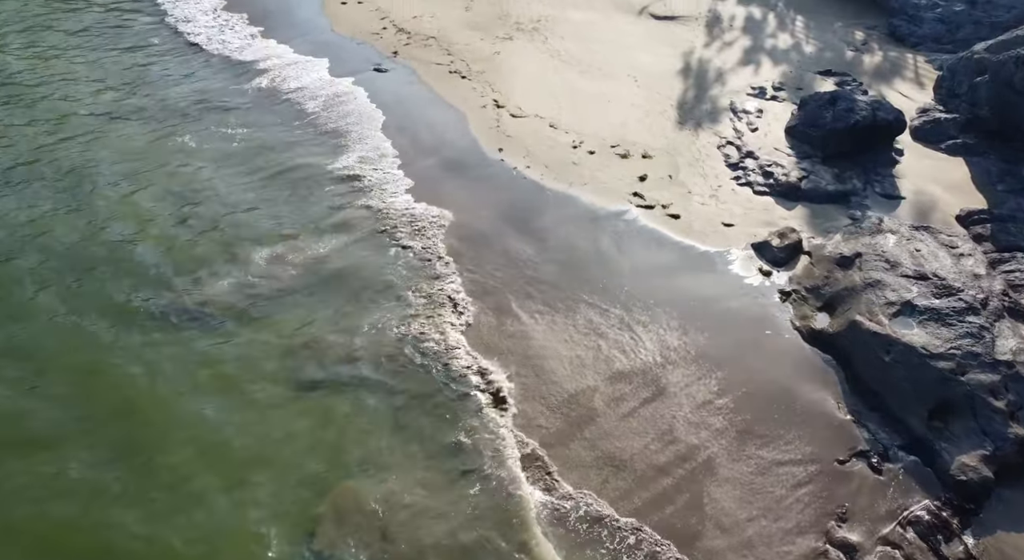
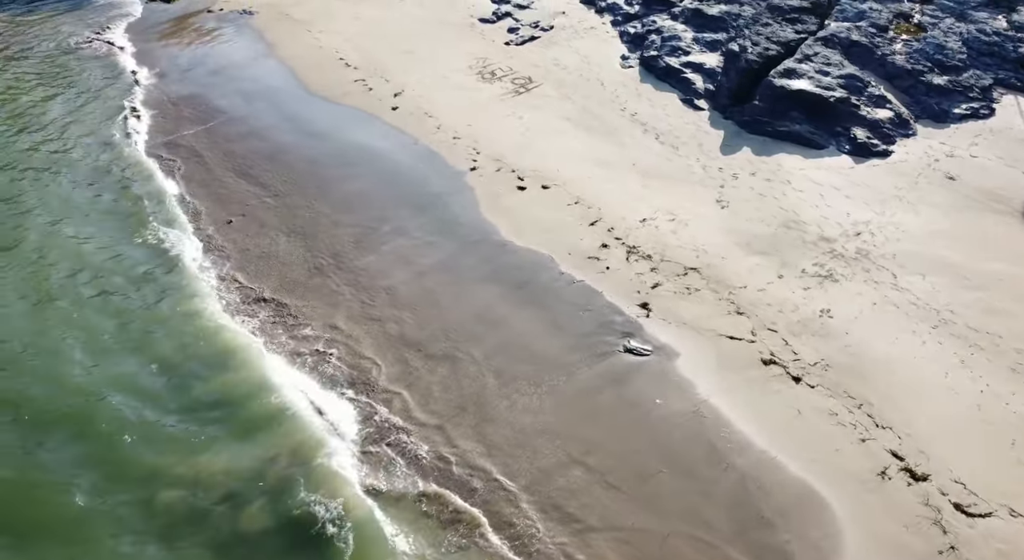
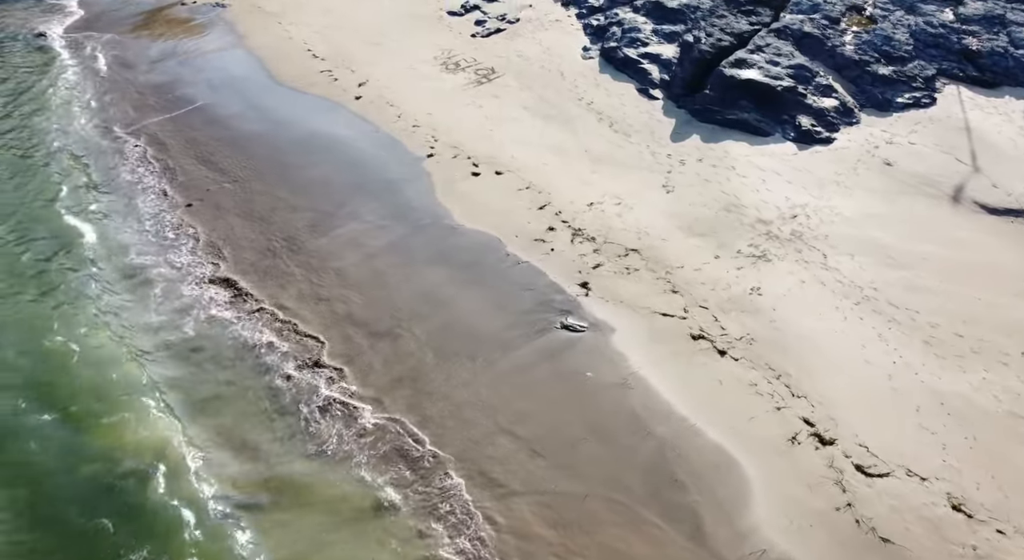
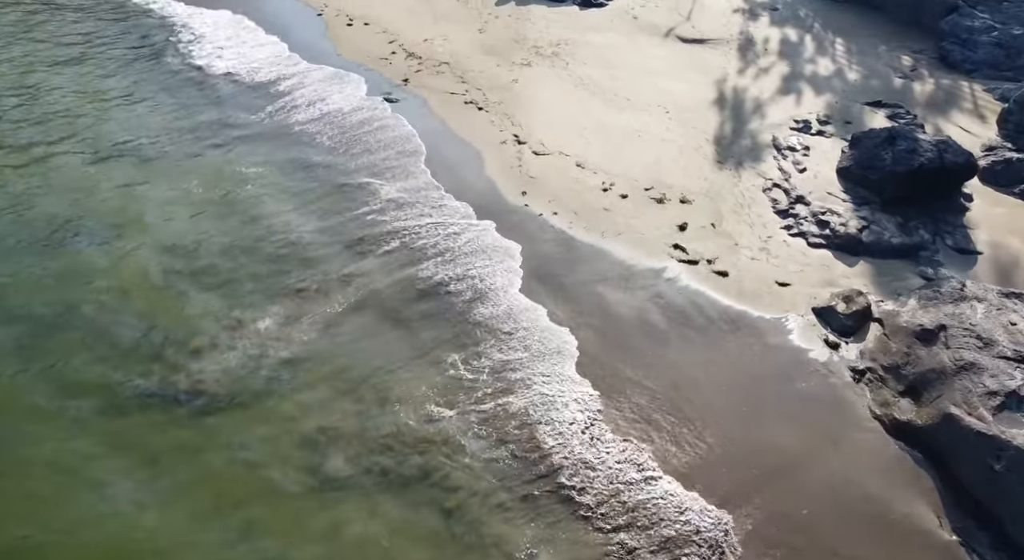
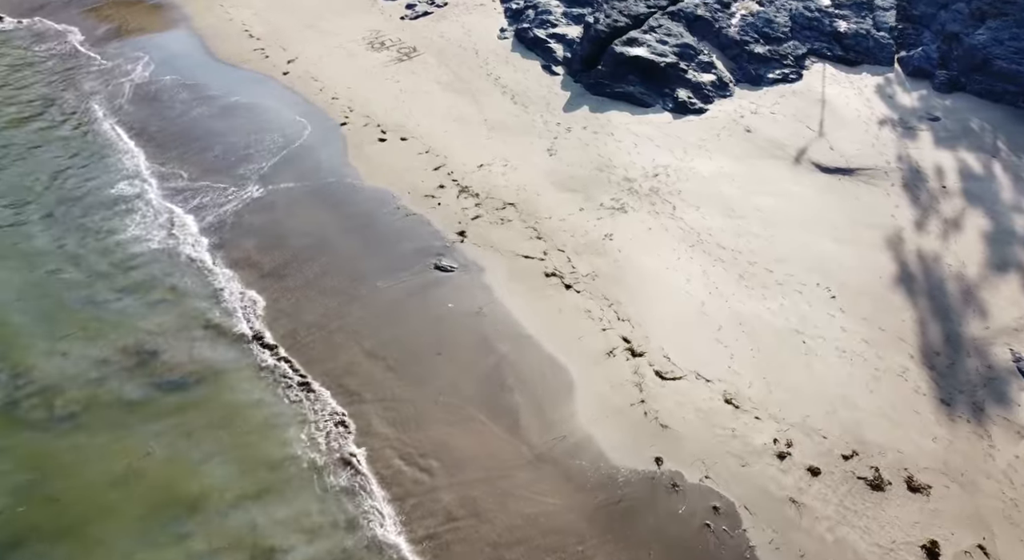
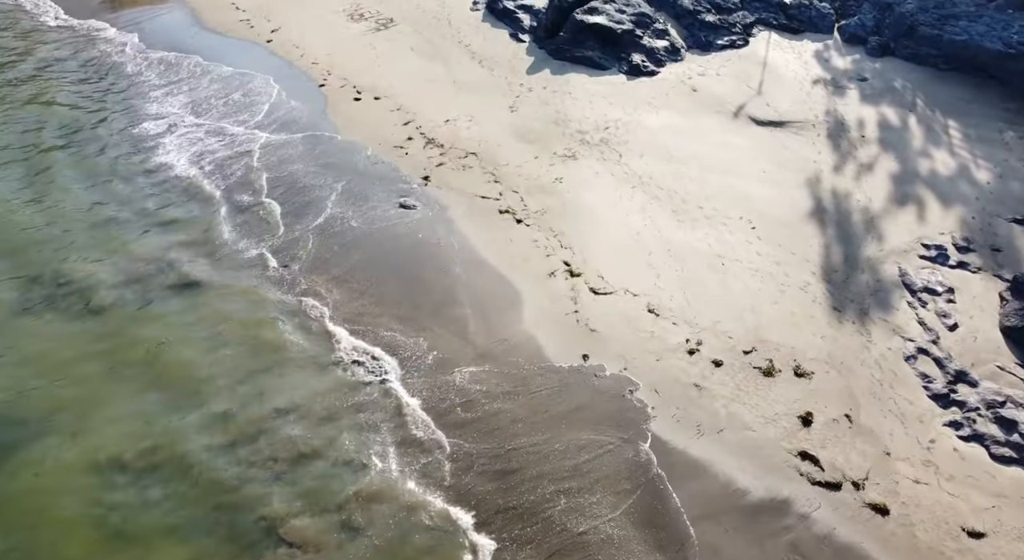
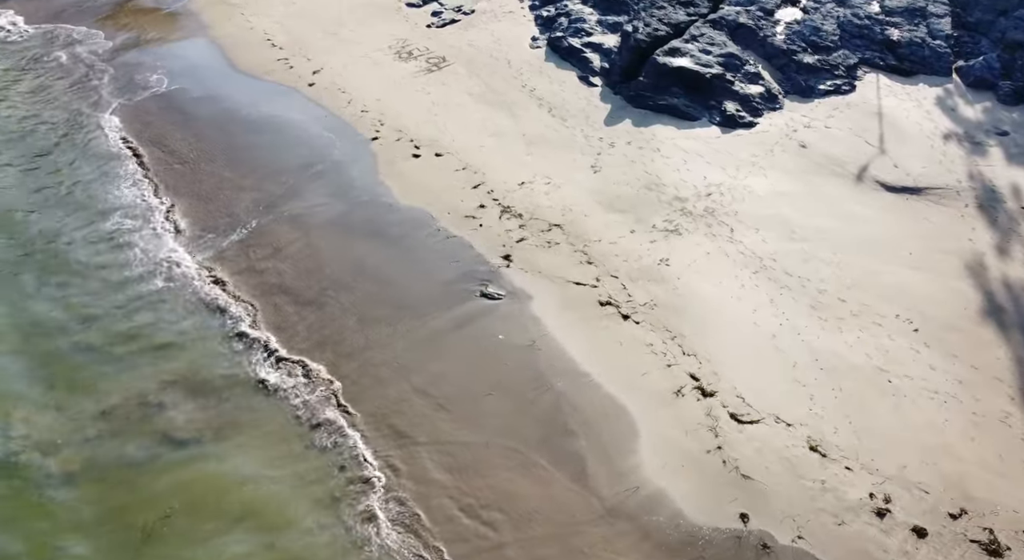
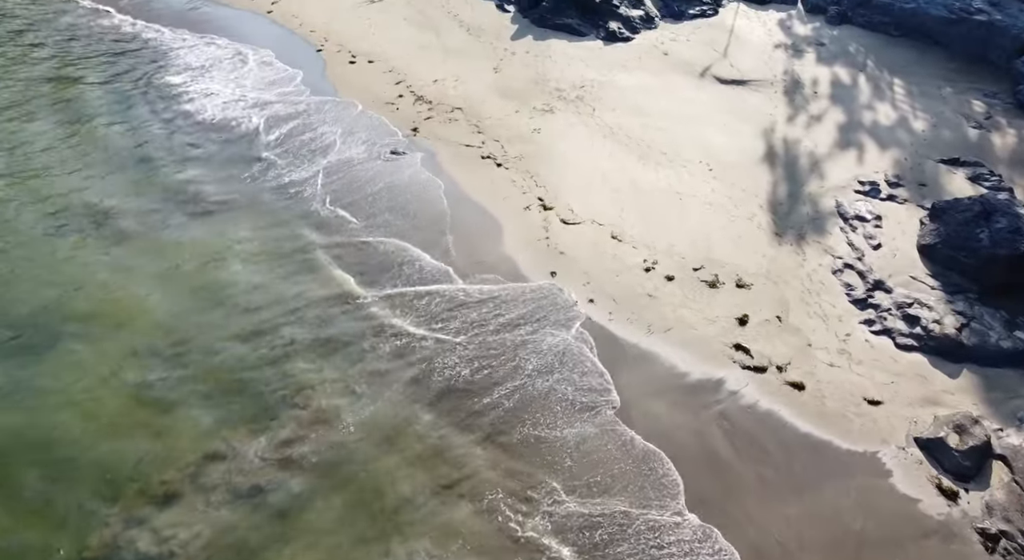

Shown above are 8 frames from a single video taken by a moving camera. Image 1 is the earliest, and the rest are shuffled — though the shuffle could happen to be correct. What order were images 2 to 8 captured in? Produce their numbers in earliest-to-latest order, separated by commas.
4, 8, 6, 5, 7, 3, 2
